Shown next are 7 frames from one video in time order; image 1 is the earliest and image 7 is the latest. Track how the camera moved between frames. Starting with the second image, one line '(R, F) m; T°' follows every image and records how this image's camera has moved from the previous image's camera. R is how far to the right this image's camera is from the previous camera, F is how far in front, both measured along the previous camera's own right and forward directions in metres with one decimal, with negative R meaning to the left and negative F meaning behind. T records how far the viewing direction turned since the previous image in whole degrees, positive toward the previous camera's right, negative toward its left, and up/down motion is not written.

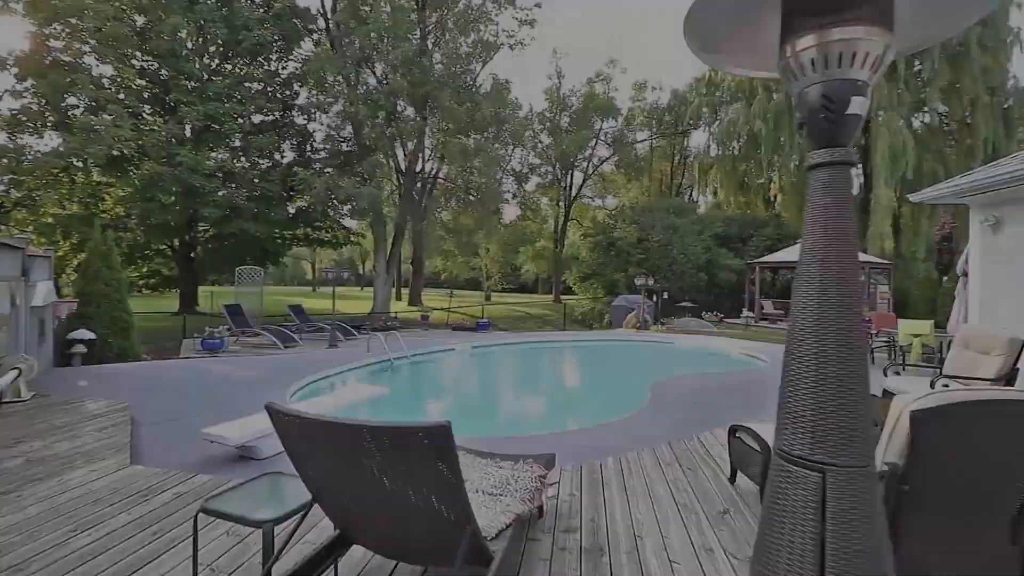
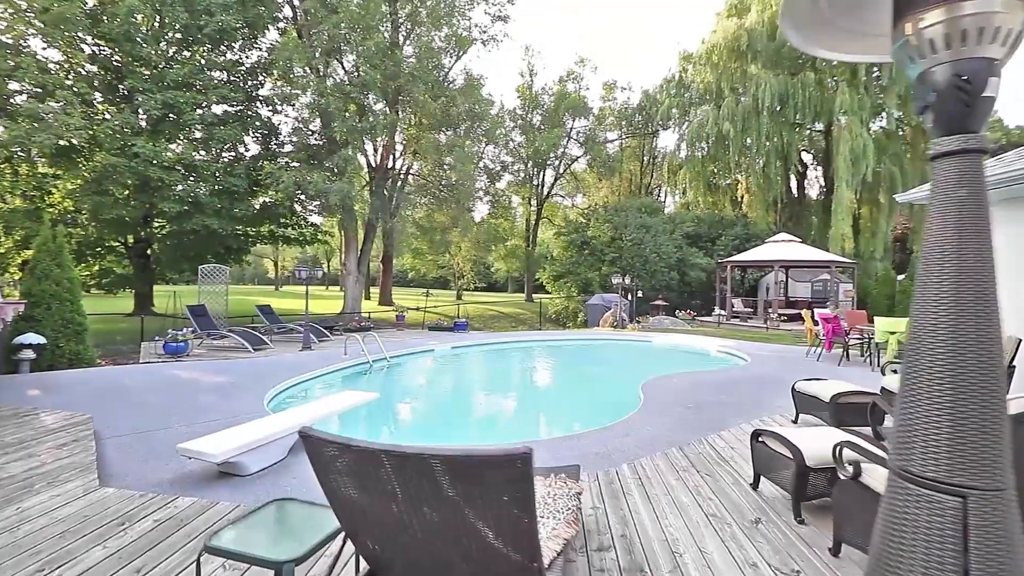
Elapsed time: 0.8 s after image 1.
(-0.3, +0.2) m; +4°
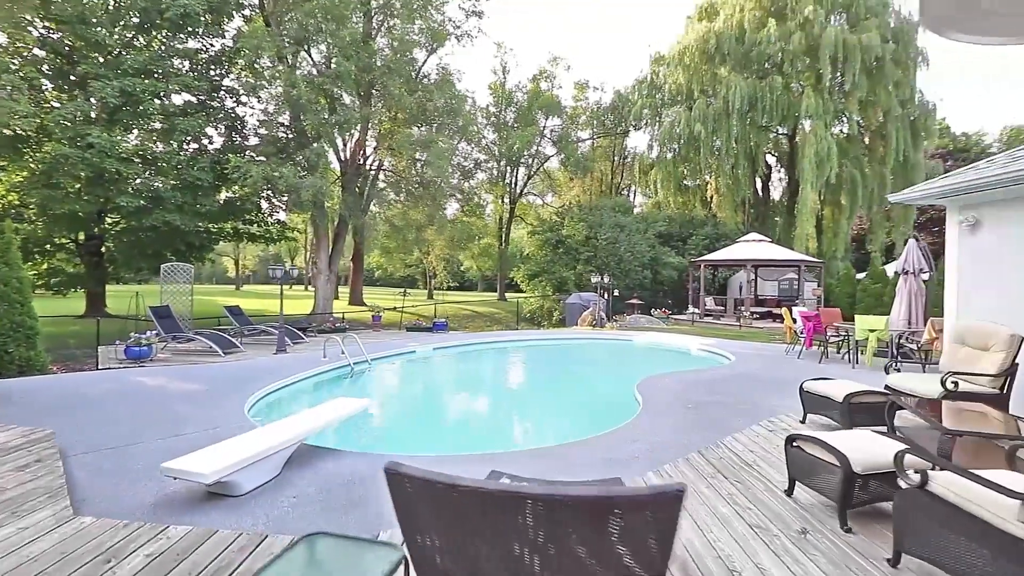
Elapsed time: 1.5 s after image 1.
(-0.4, +0.2) m; +4°
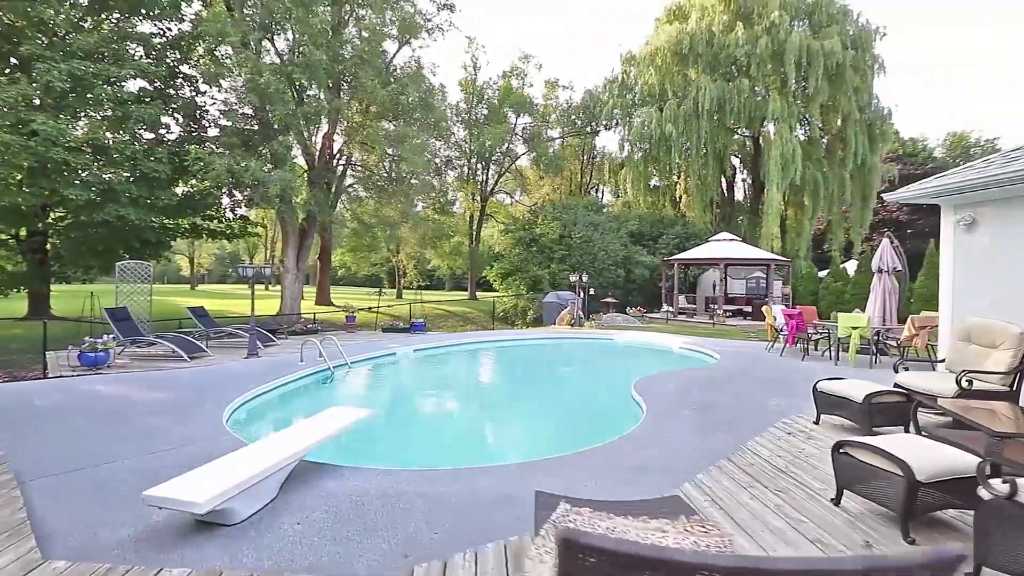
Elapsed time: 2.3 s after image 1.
(-0.4, +0.3) m; +4°
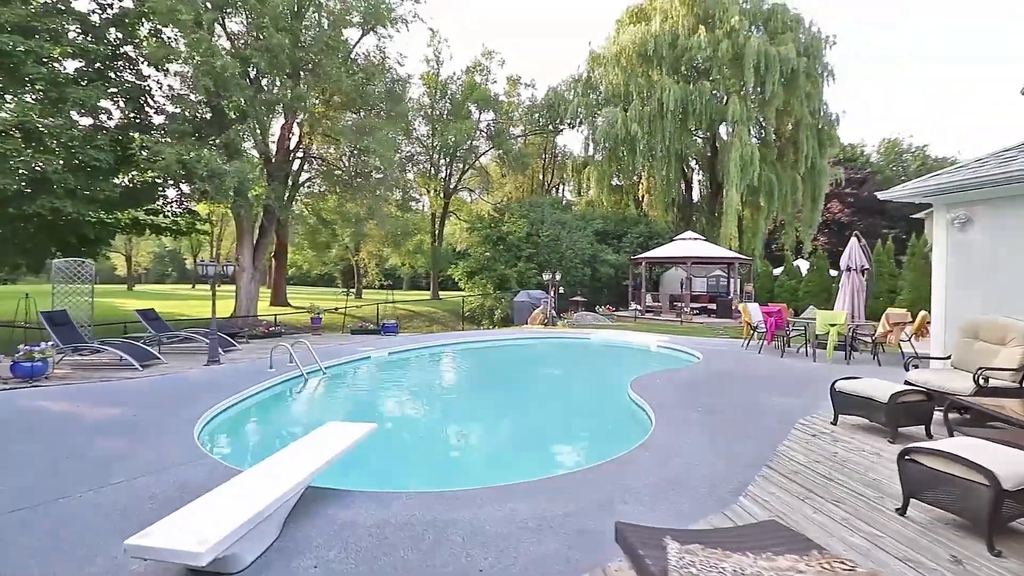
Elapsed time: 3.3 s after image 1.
(-0.5, +0.4) m; +5°
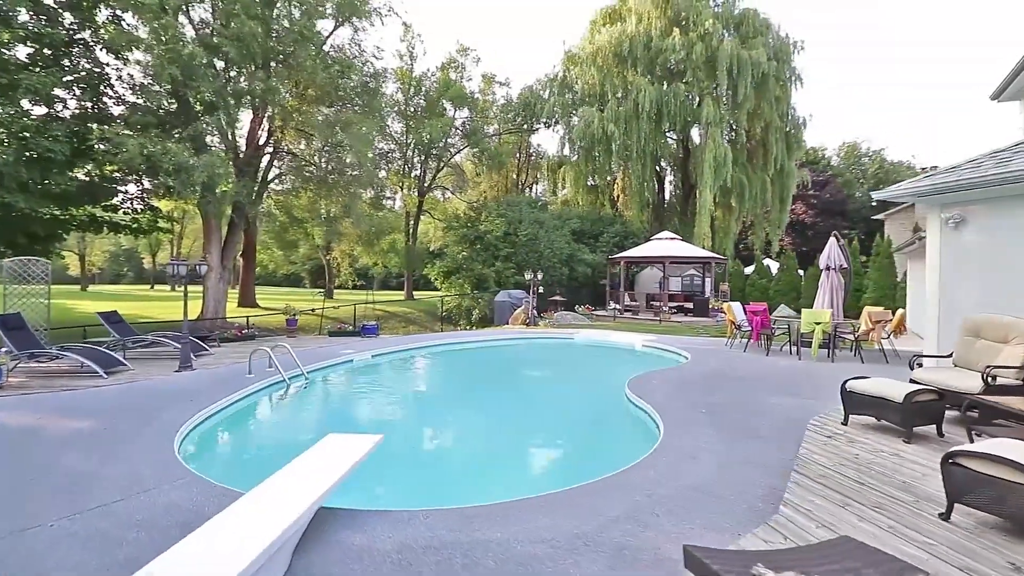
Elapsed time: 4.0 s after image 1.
(-0.3, +0.2) m; +3°
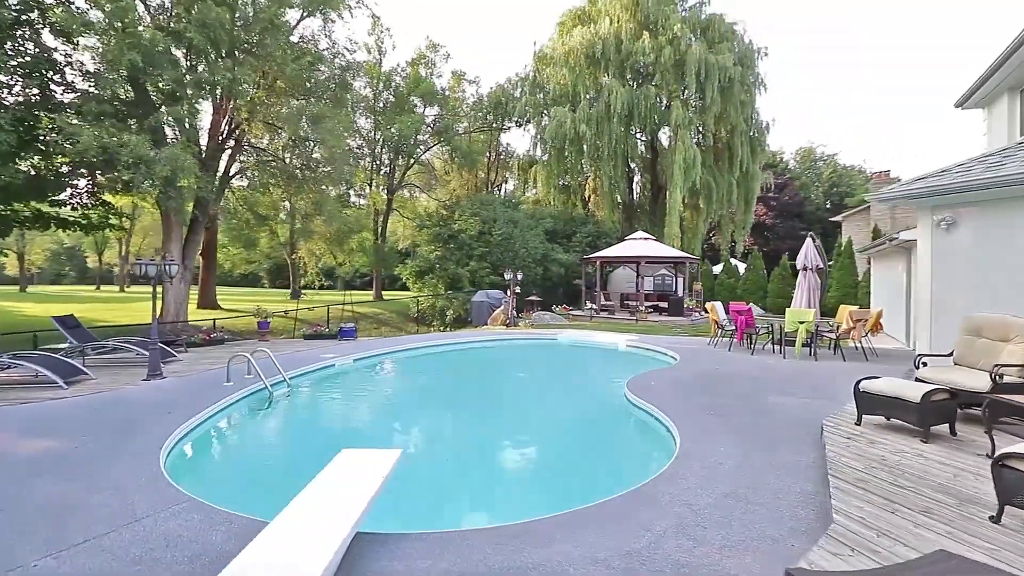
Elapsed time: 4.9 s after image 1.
(-0.4, +0.2) m; +4°
